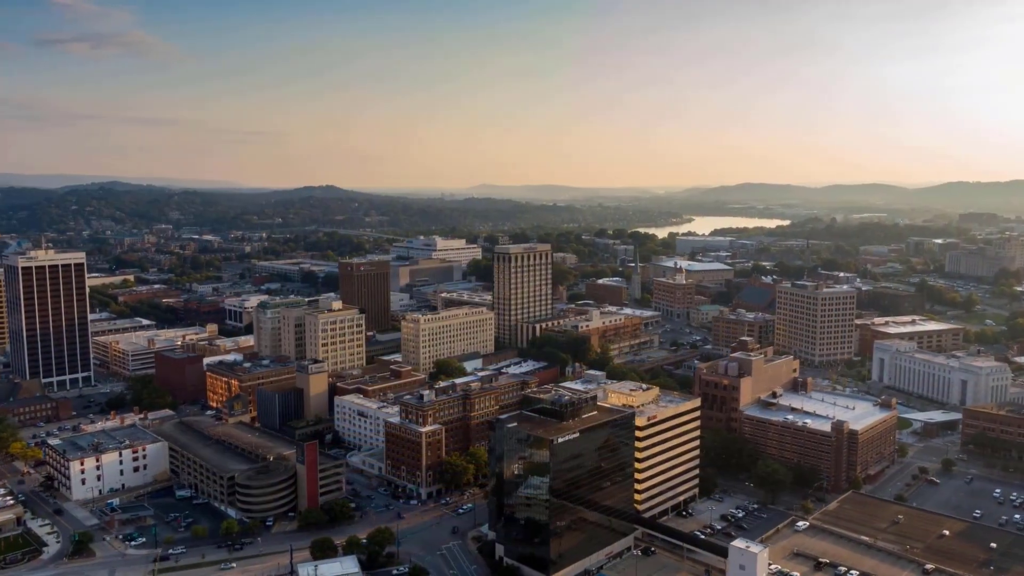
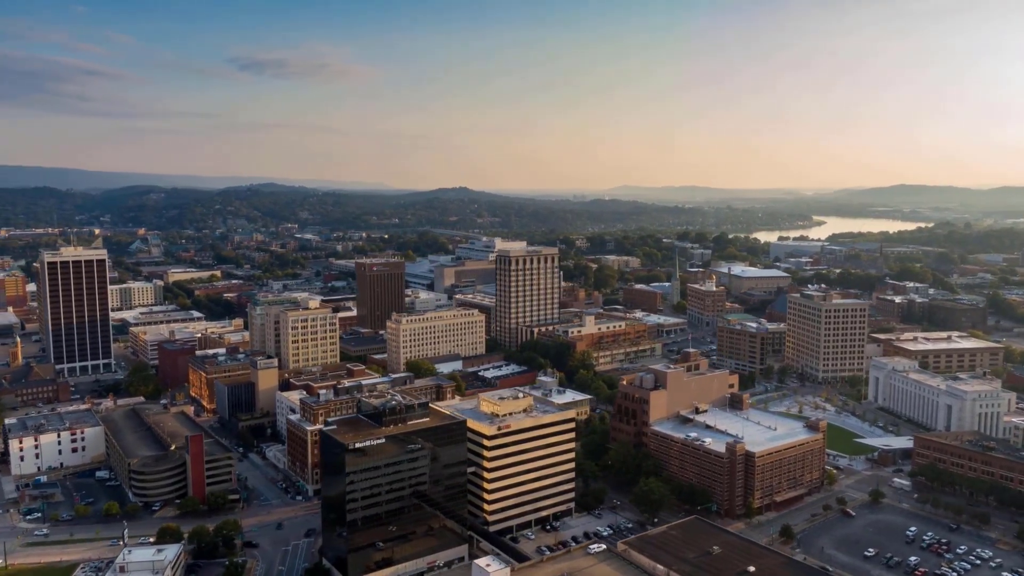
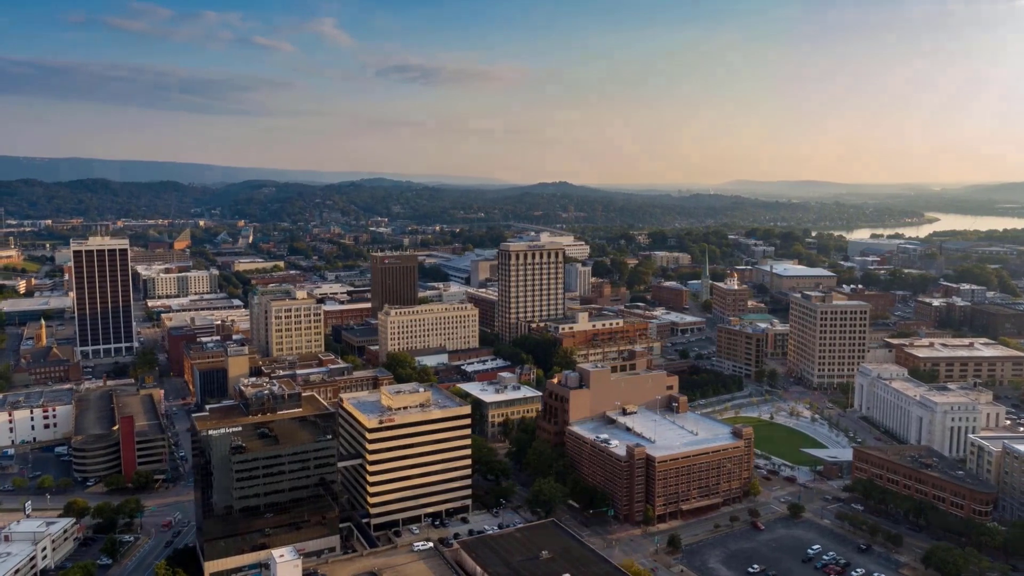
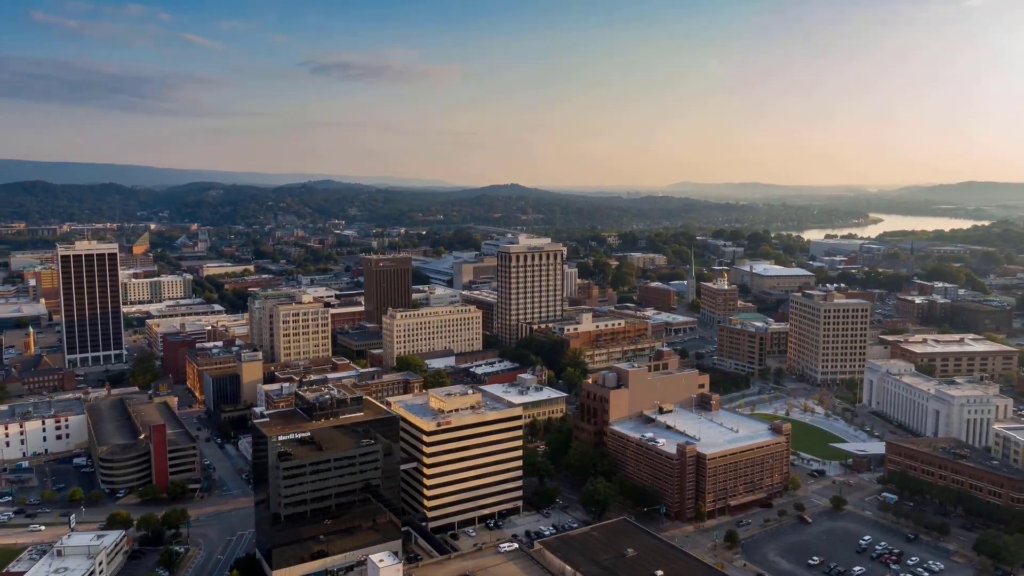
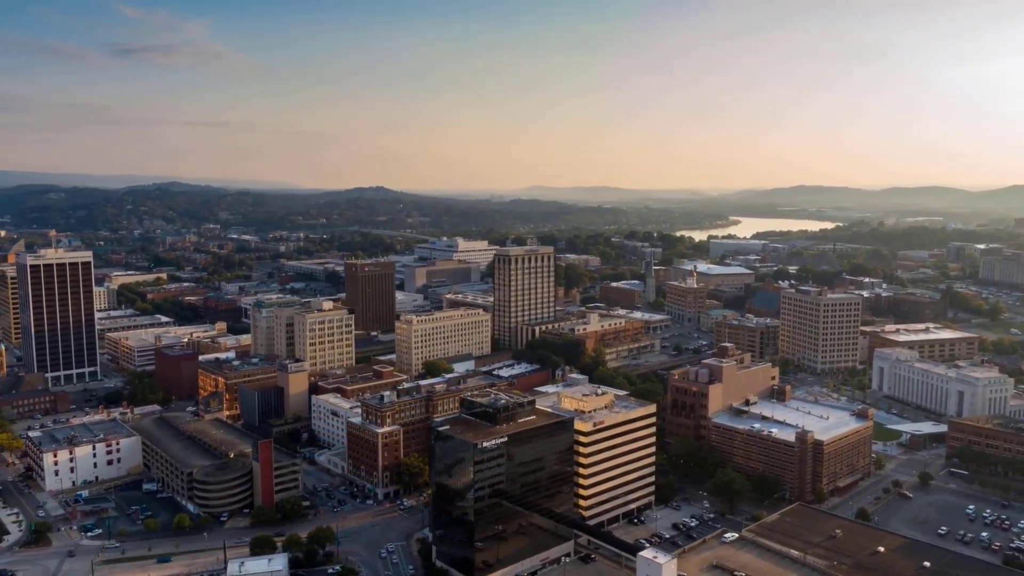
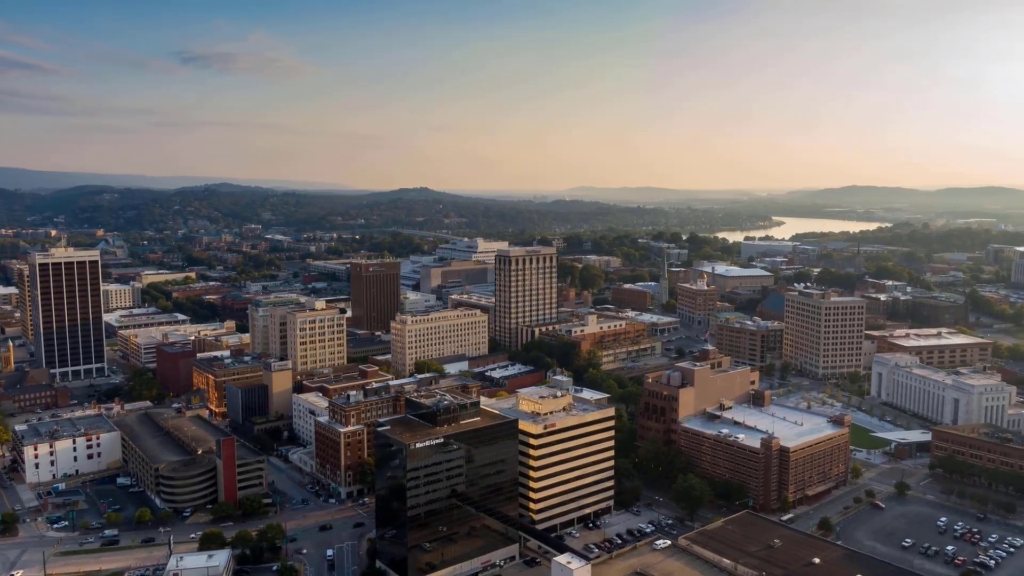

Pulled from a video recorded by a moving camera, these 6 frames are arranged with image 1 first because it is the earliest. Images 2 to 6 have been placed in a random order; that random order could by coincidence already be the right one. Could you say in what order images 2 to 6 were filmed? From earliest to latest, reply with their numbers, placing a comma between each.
5, 6, 2, 4, 3
